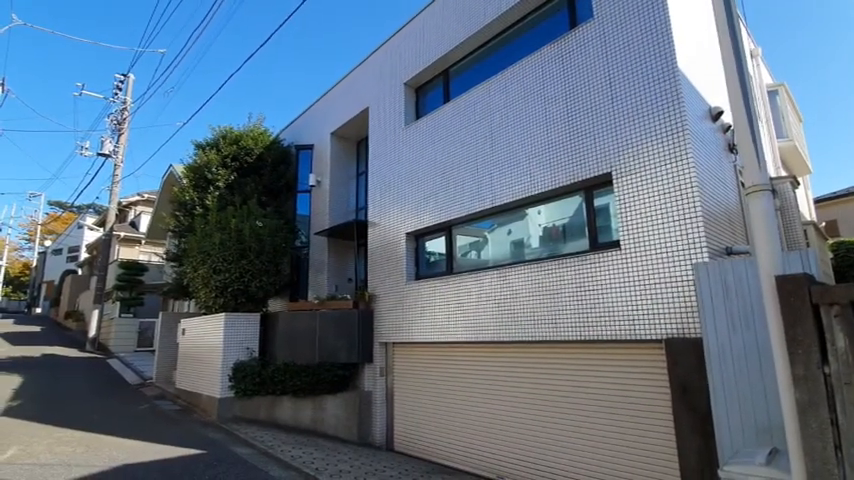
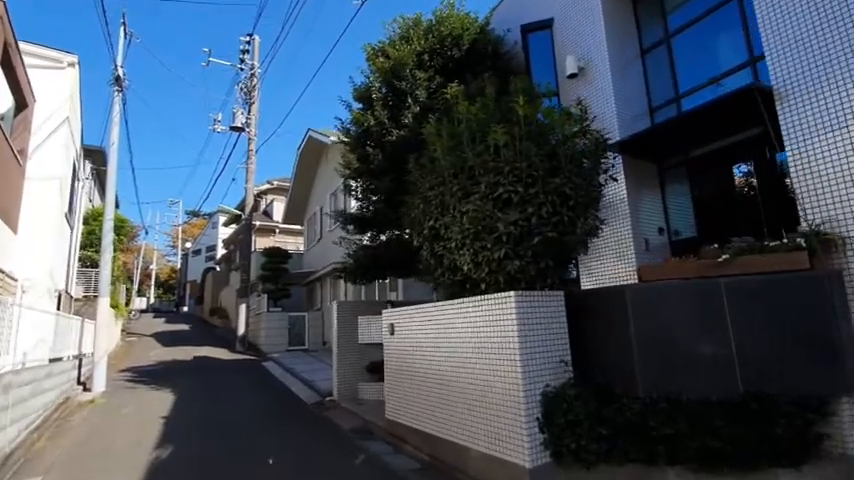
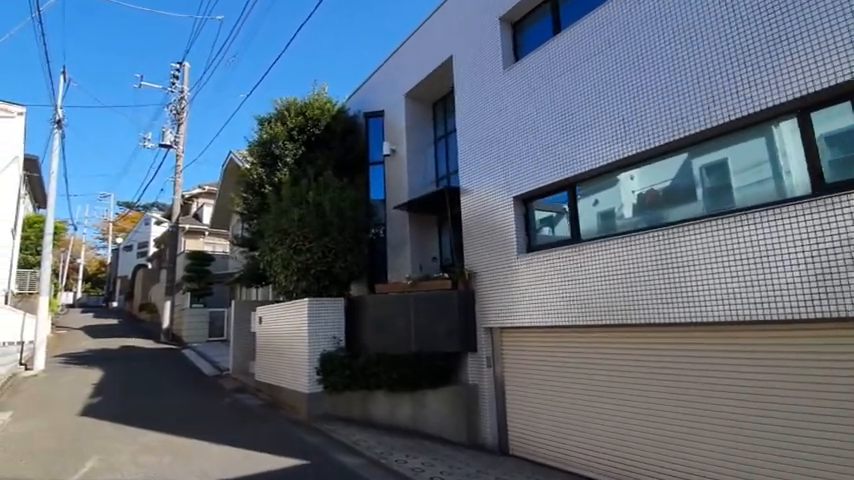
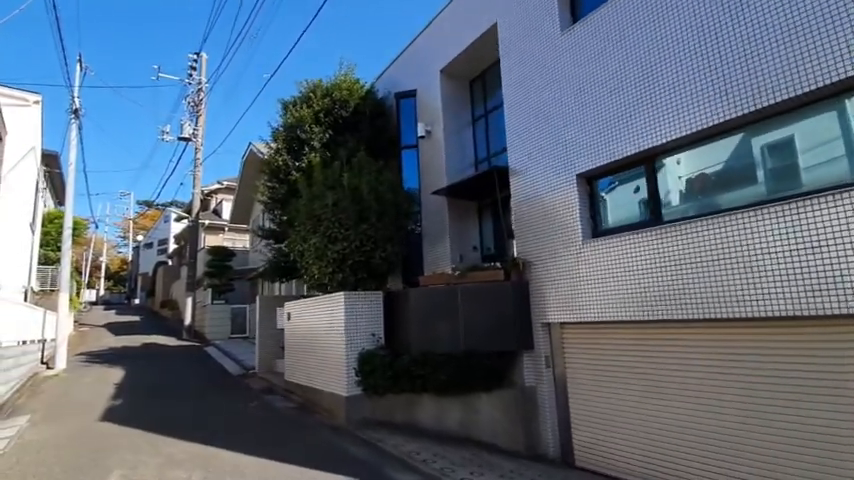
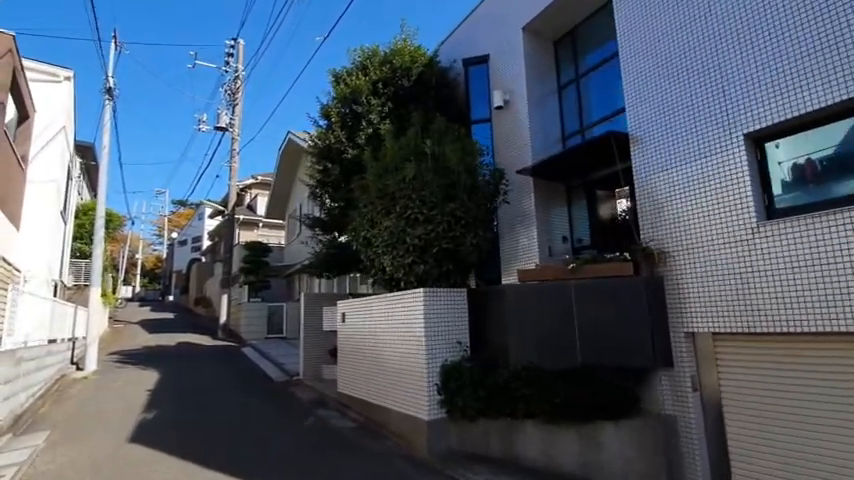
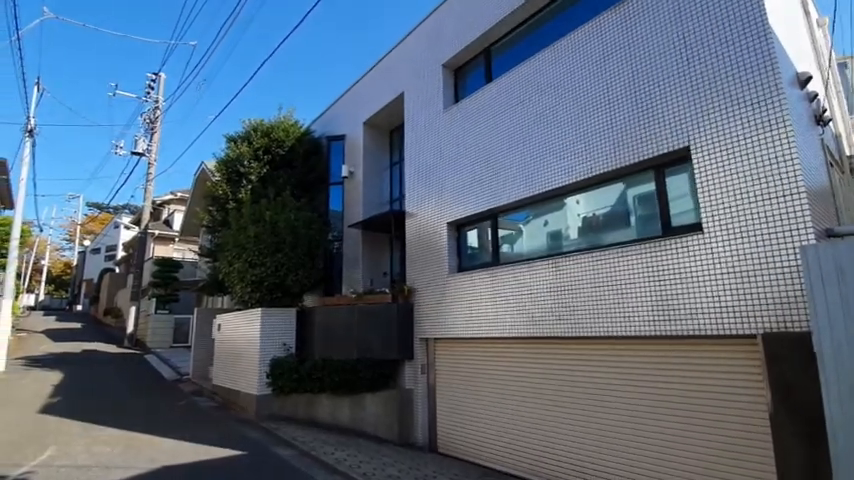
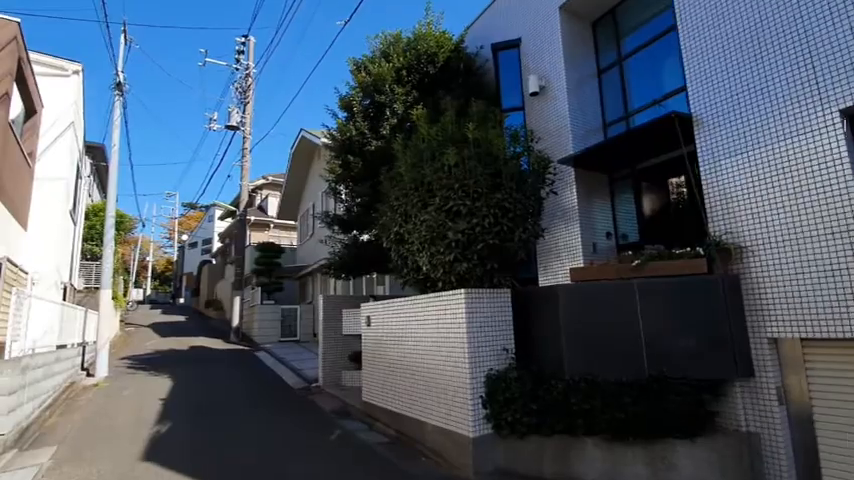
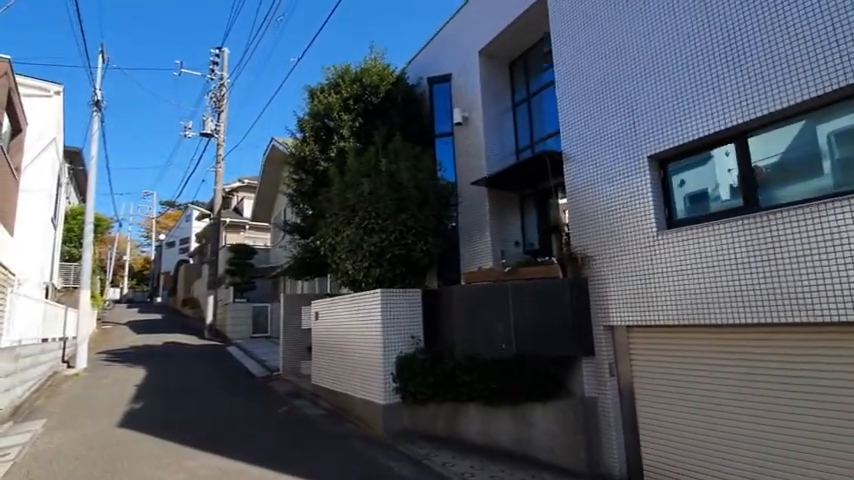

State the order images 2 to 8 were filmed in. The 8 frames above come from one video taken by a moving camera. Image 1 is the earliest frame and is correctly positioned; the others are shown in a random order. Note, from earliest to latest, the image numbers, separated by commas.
6, 3, 4, 8, 5, 7, 2
